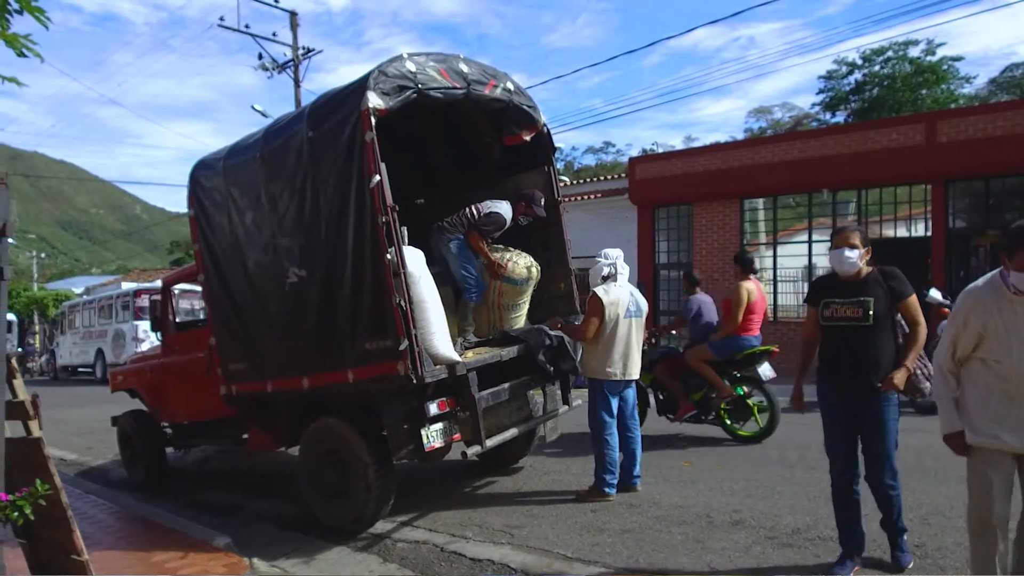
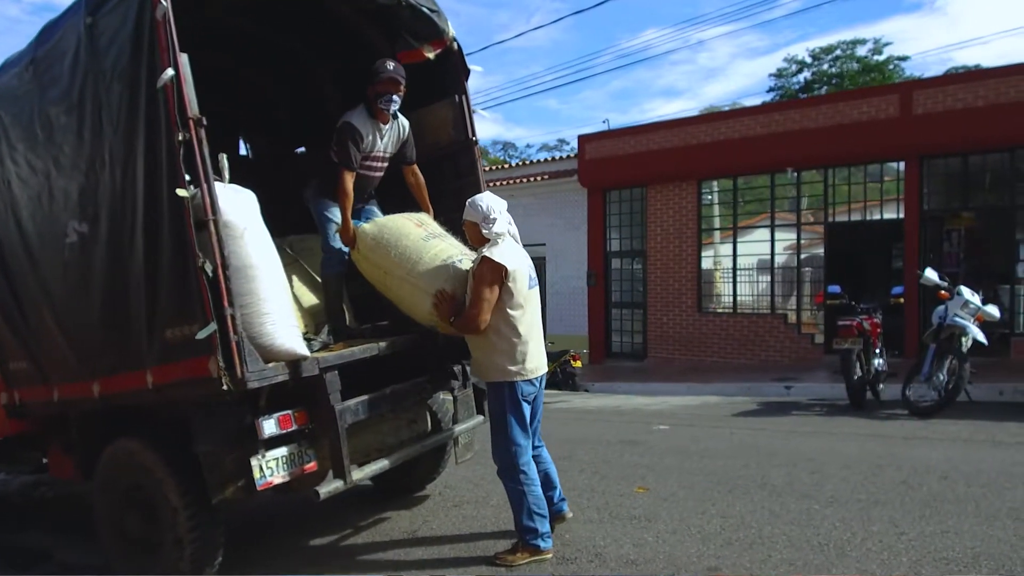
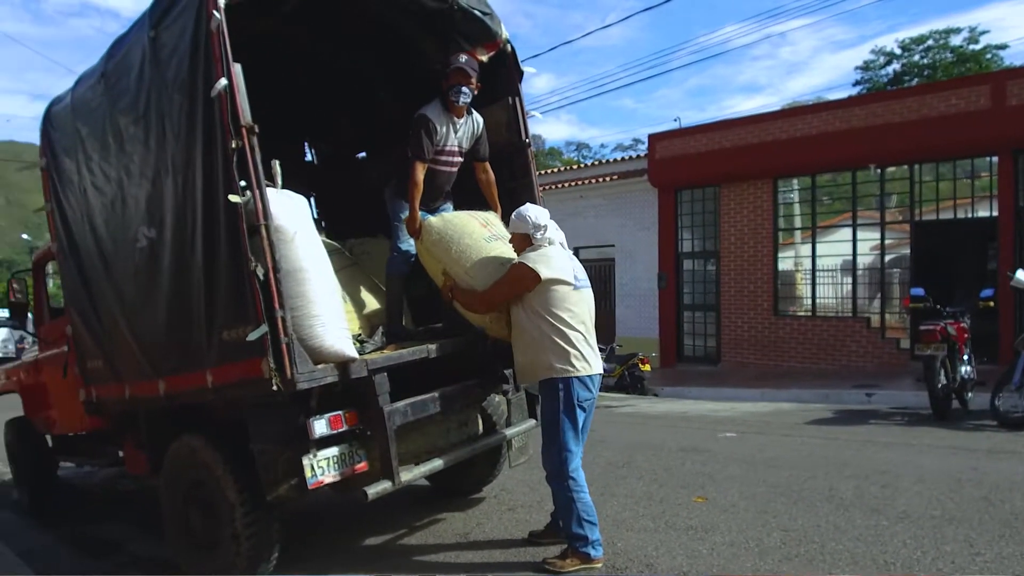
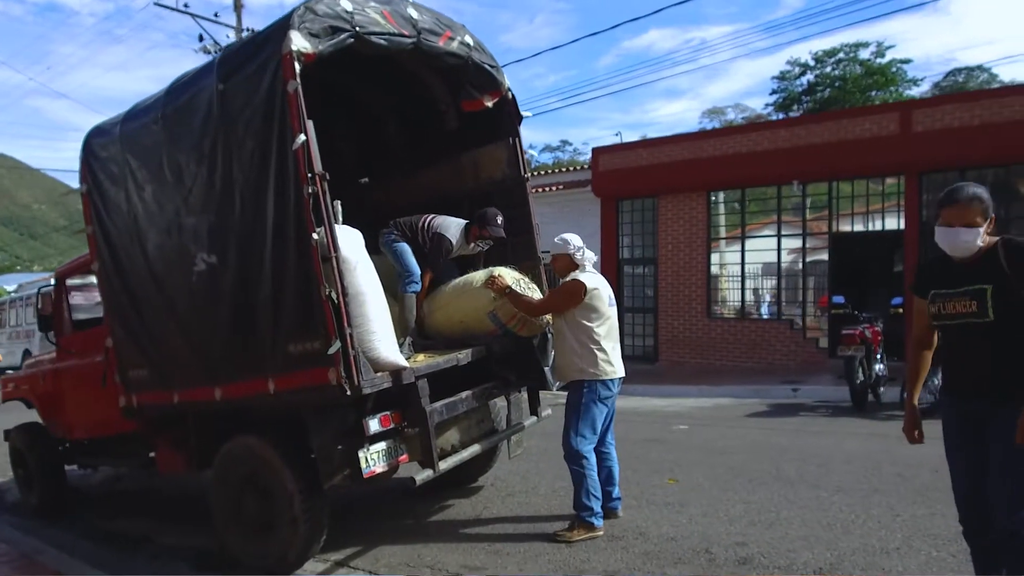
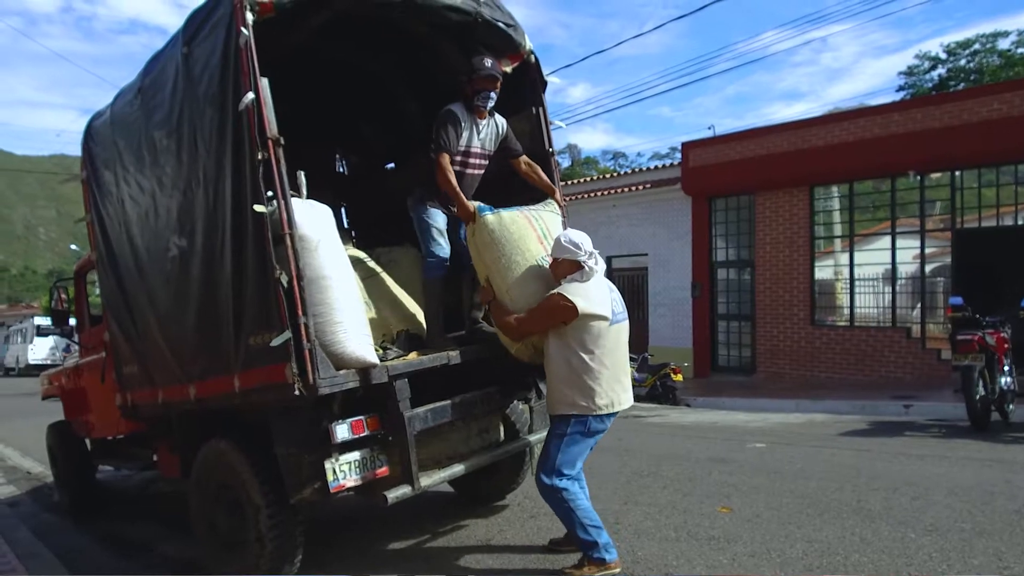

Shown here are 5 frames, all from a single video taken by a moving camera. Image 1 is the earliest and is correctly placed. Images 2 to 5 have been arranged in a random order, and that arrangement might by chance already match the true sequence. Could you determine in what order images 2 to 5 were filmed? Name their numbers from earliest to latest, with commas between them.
4, 2, 3, 5
